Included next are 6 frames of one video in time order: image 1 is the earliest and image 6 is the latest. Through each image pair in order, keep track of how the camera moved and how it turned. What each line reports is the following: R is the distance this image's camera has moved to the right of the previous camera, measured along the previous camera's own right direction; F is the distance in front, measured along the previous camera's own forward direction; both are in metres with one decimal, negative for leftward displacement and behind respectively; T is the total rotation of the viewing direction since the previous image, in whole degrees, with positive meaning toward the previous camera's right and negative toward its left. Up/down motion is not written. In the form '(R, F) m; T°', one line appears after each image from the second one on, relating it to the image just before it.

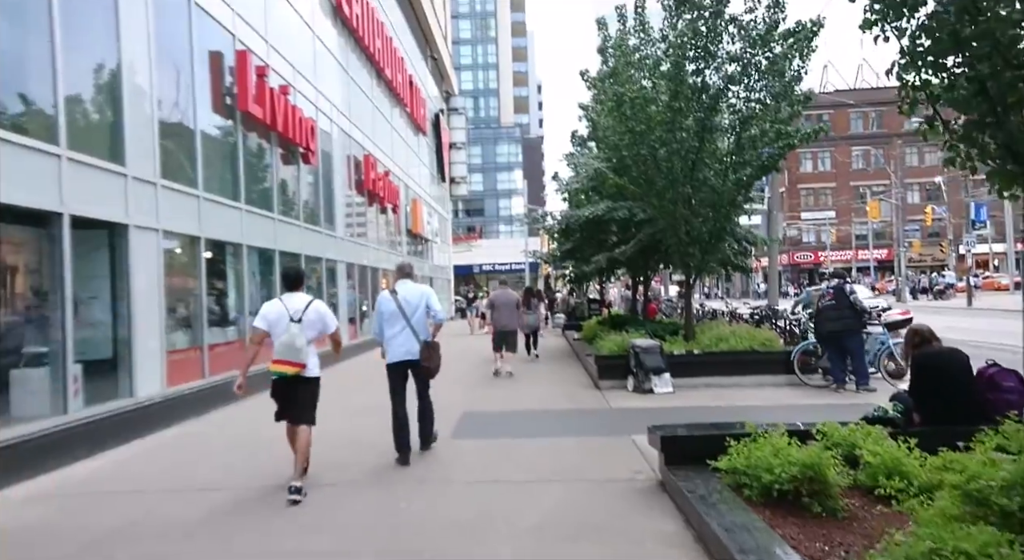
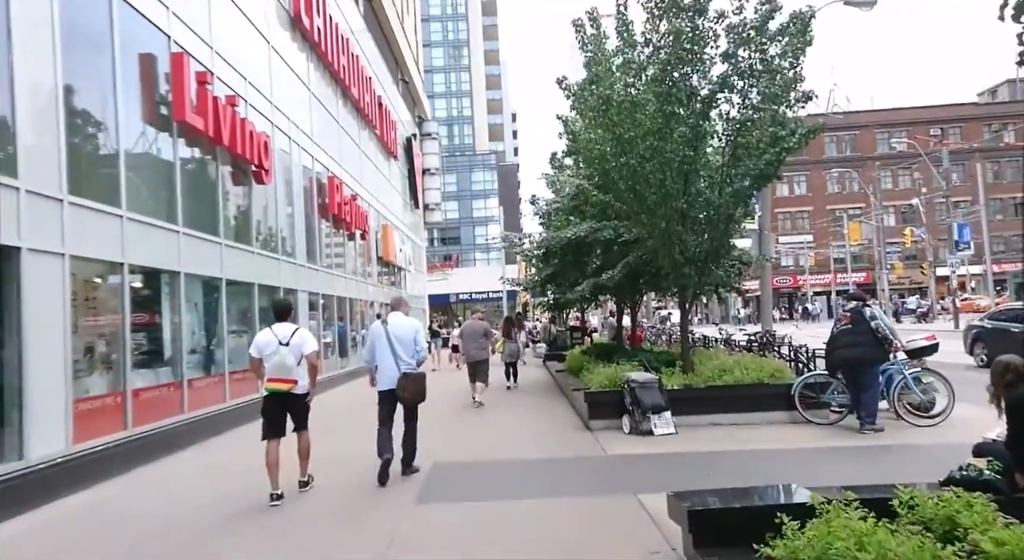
(0.0, +1.2) m; +2°
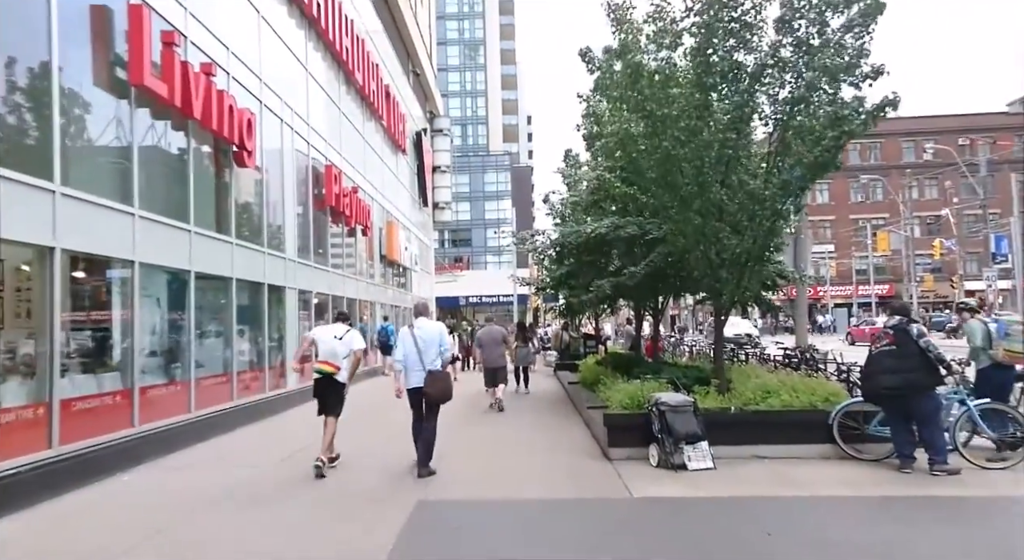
(0.0, +1.4) m; -1°
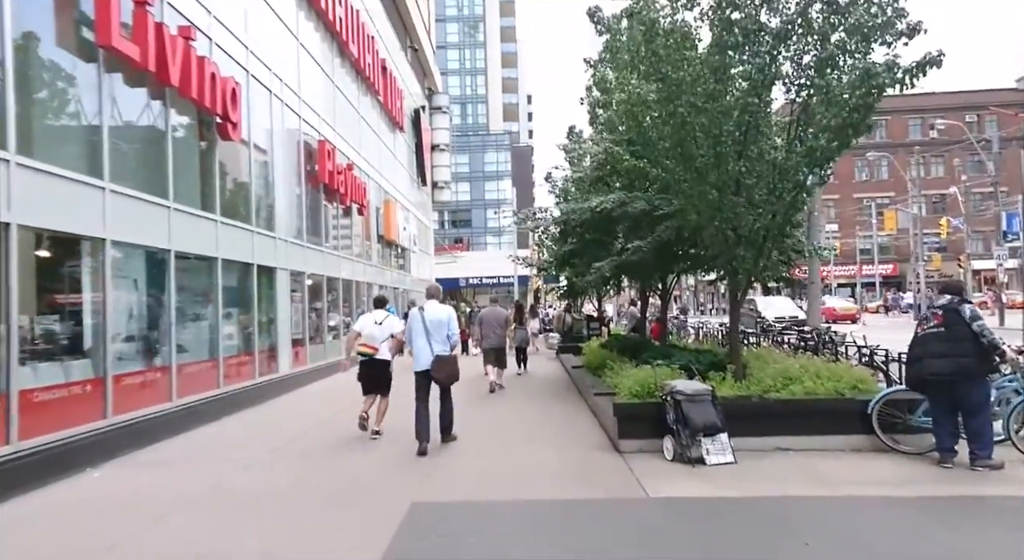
(0.0, +0.6) m; 0°
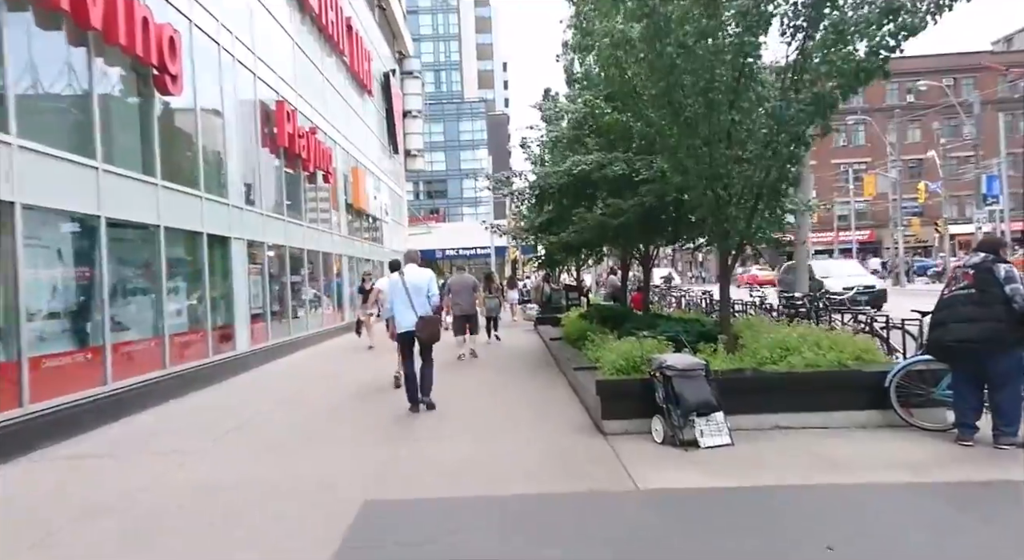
(+0.1, +0.8) m; +2°
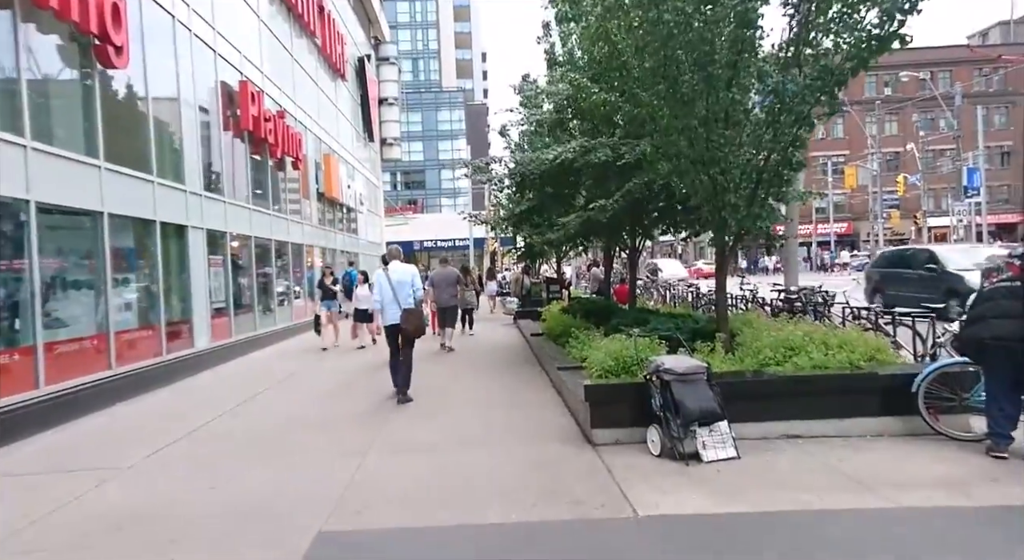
(0.0, +0.7) m; +2°
